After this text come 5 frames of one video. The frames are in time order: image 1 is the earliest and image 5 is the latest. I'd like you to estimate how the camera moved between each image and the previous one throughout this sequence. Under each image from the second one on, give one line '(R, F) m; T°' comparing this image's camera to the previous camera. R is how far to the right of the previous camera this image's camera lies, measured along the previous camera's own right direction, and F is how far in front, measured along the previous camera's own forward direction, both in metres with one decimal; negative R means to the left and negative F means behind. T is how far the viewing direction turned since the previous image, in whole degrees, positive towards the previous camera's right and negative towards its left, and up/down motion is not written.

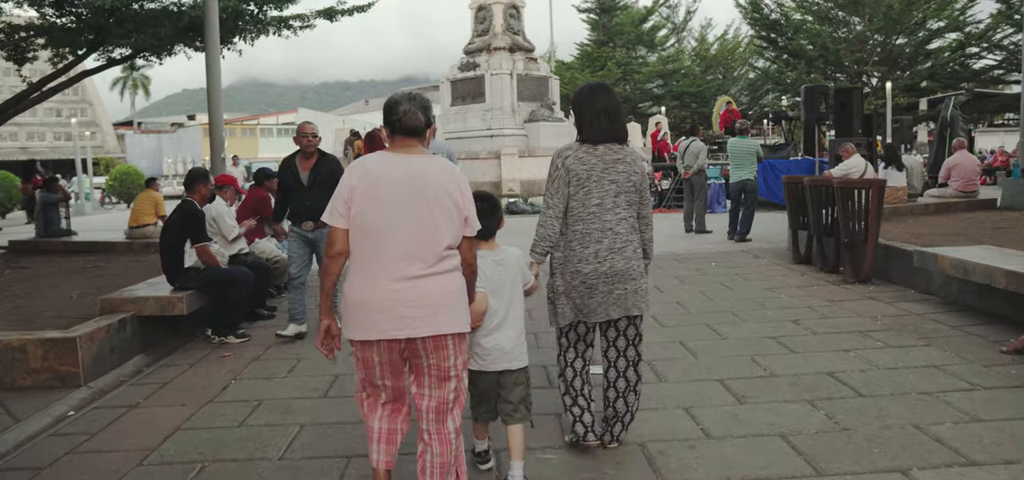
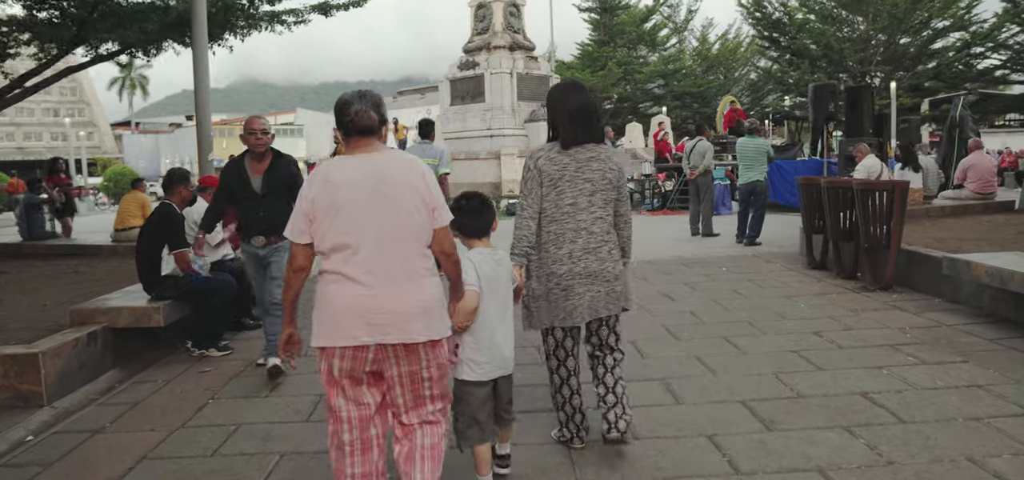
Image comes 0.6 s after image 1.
(0.0, +0.4) m; 0°
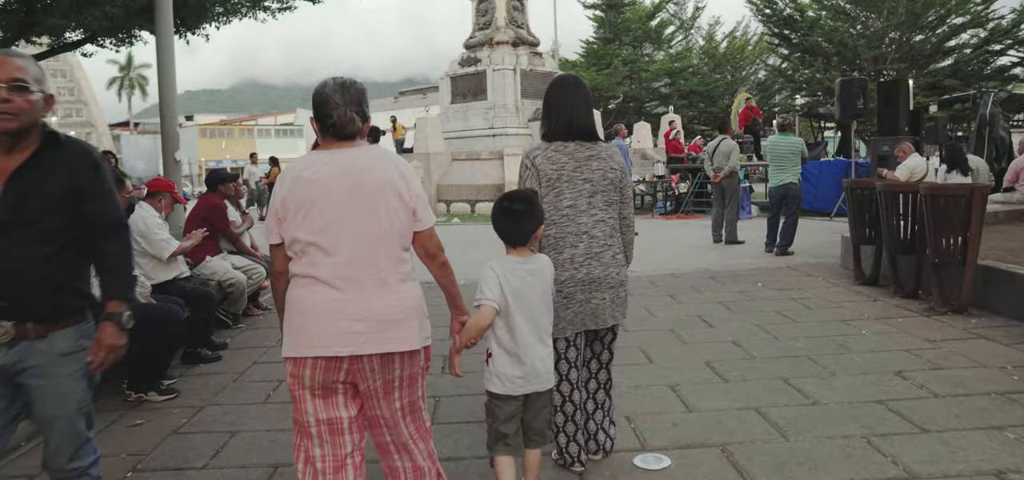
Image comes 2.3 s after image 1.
(0.0, +1.1) m; 0°
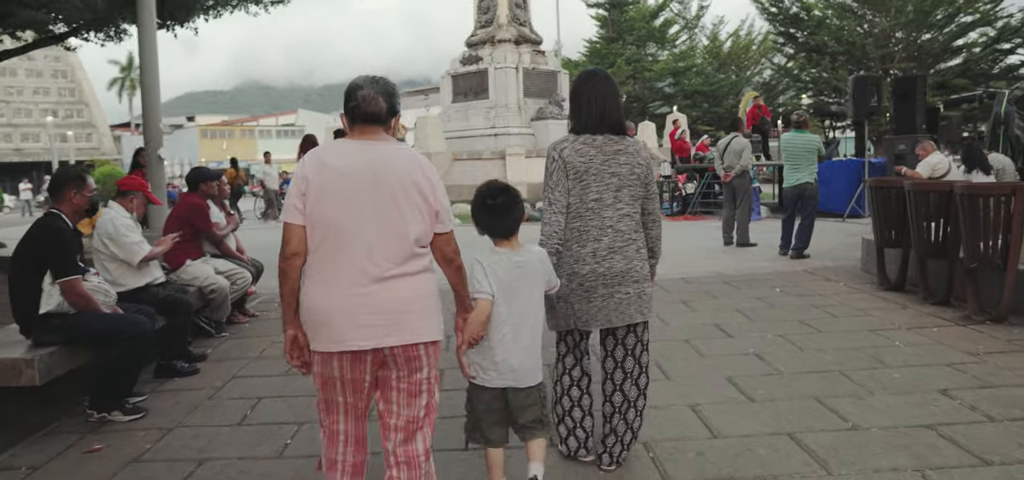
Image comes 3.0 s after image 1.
(0.0, +0.4) m; 0°
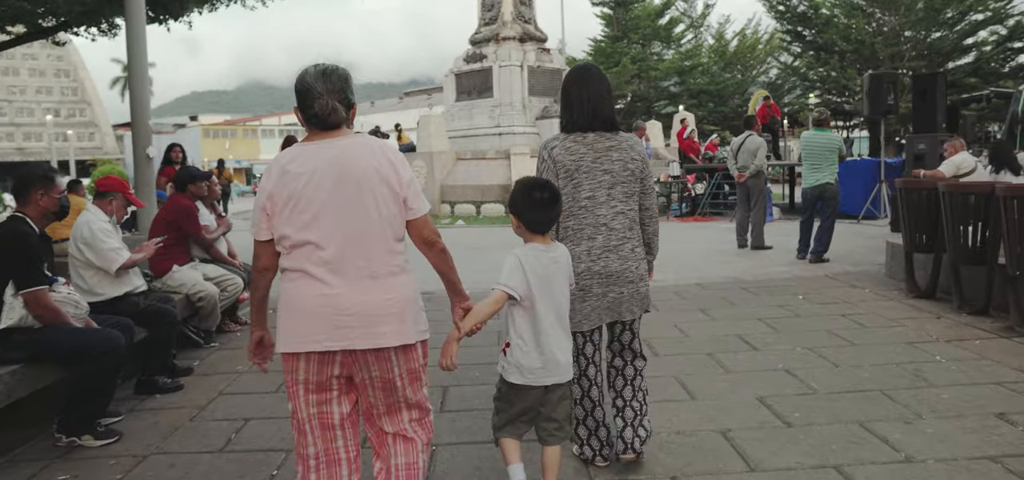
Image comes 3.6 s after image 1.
(0.0, +0.4) m; 0°
